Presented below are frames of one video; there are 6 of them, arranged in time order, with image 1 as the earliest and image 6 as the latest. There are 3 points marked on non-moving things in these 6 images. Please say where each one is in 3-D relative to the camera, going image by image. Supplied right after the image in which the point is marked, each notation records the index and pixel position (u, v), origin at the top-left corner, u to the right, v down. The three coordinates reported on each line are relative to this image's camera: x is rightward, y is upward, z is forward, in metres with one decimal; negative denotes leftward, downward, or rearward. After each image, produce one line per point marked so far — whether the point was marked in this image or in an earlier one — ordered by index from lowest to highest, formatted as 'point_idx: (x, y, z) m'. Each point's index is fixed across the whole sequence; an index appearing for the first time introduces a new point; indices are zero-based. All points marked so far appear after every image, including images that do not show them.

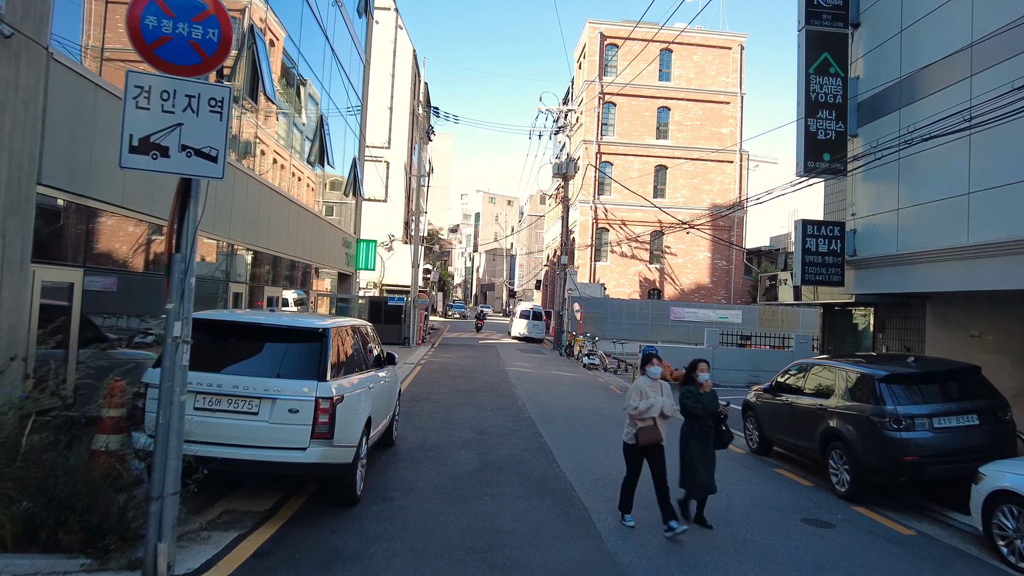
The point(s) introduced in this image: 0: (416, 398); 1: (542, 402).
0: (-2.2, -2.6, +15.2) m
1: (+0.7, -2.7, +15.5) m
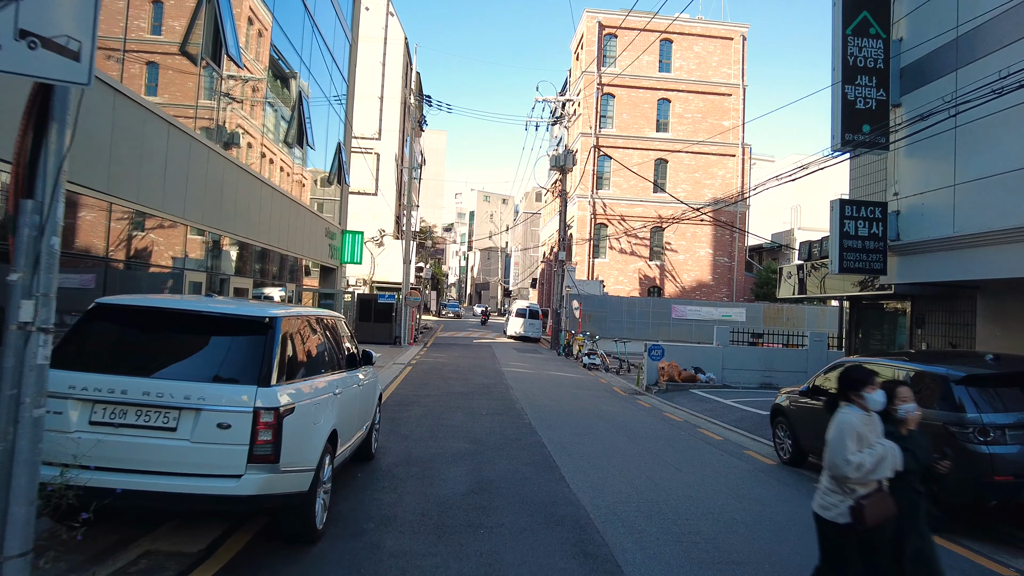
0: (-2.2, -2.4, +13.8) m
1: (+0.6, -2.5, +14.2) m
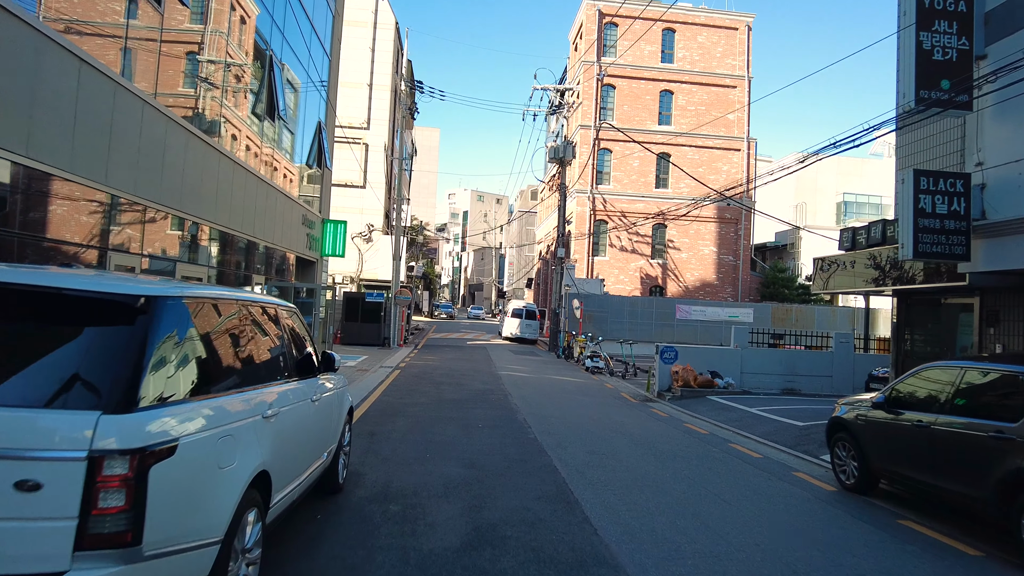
0: (-2.2, -2.3, +11.9) m
1: (+0.6, -2.4, +12.4) m
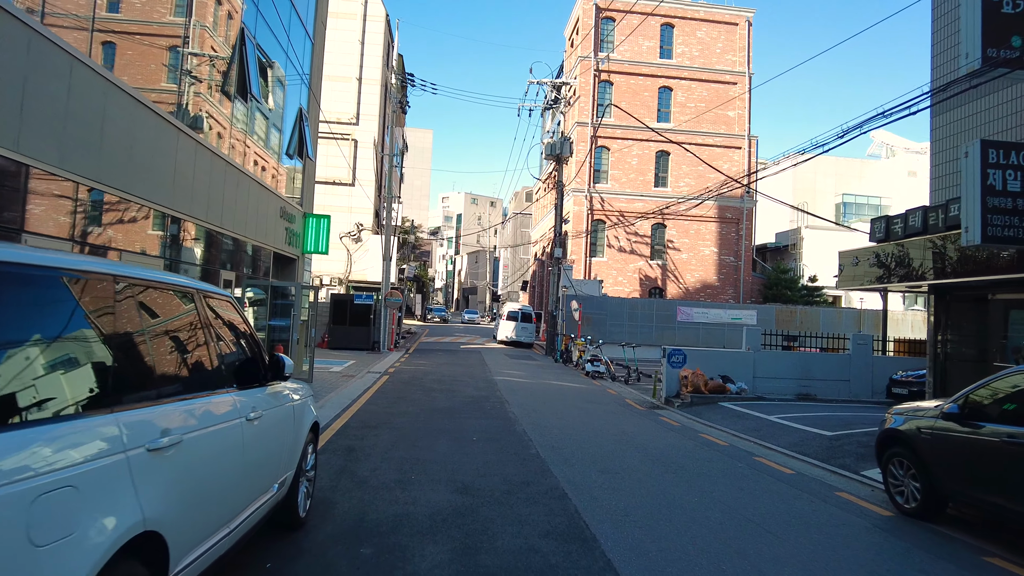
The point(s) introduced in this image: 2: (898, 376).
0: (-2.2, -2.2, +10.7) m
1: (+0.6, -2.3, +11.1) m
2: (+9.6, -2.2, +16.6) m
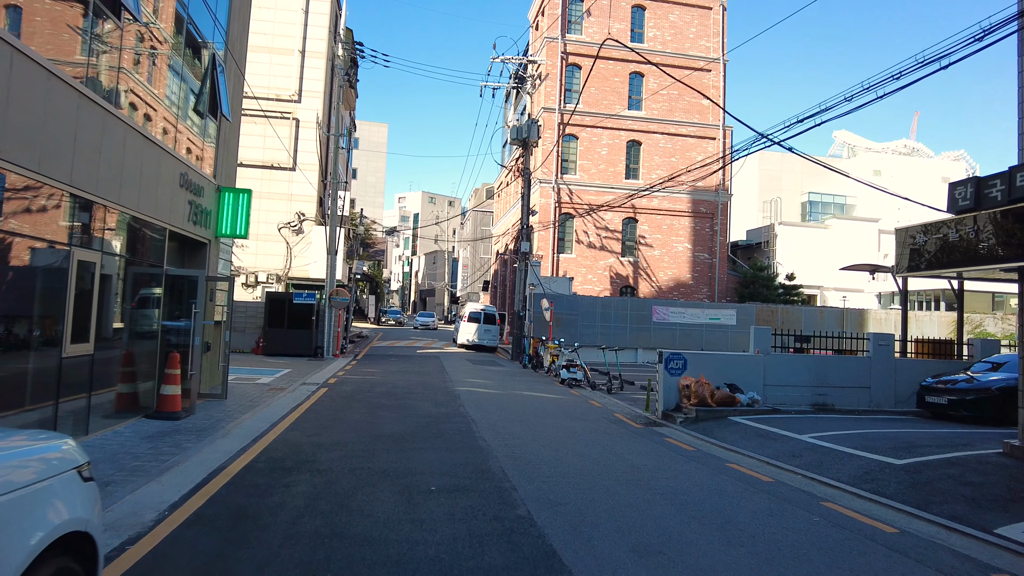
0: (-2.5, -2.0, +7.5) m
1: (+0.3, -2.1, +8.2) m
2: (+8.9, -2.0, +14.2) m
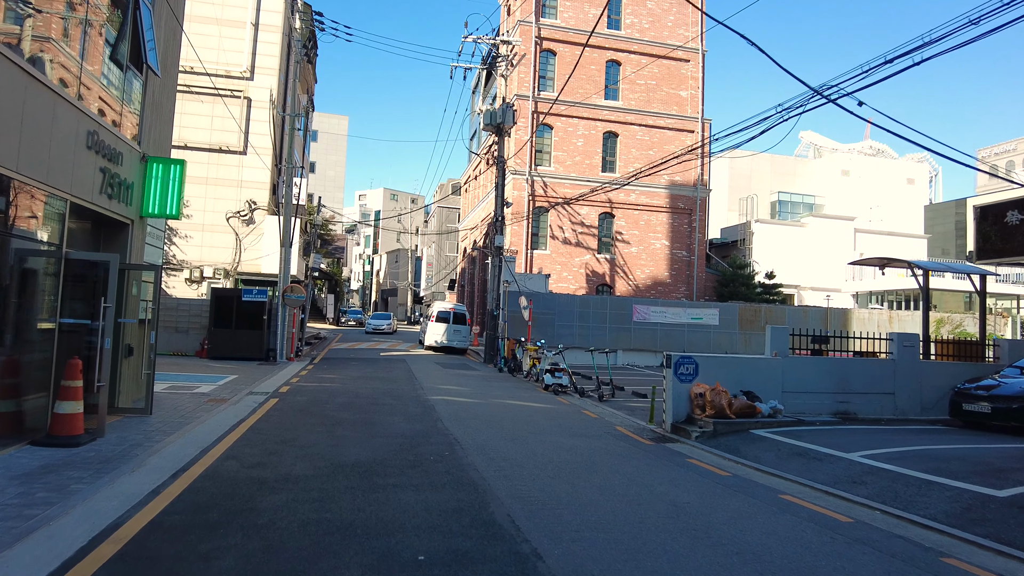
0: (-2.4, -1.9, +5.4) m
1: (+0.3, -2.0, +6.1) m
2: (+8.7, -1.9, +12.7) m
